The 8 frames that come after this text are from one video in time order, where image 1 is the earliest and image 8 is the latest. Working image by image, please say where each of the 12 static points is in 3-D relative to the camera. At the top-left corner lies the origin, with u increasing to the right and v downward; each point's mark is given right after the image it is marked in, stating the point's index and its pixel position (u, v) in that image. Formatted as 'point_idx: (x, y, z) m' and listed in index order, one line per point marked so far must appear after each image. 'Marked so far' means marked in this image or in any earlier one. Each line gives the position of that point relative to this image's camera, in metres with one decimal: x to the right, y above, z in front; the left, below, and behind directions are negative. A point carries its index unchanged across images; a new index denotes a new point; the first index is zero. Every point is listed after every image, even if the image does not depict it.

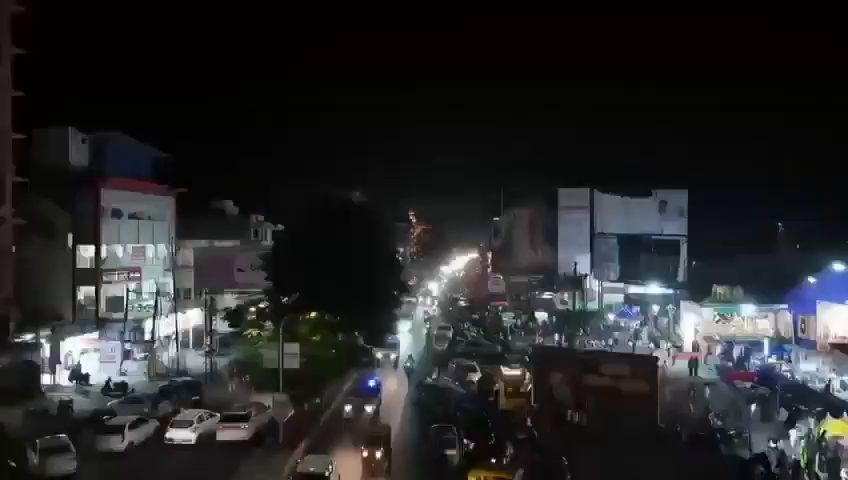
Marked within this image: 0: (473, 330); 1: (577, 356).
0: (+1.3, -2.4, +18.7) m
1: (+1.8, -1.4, +8.5) m
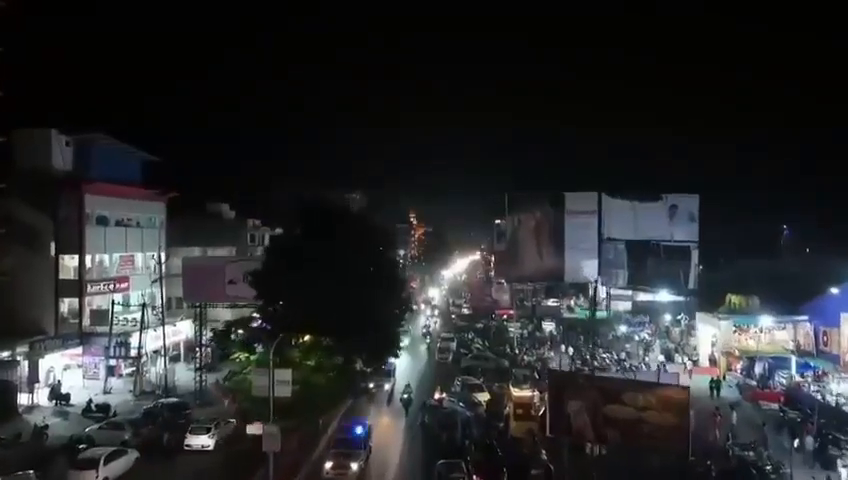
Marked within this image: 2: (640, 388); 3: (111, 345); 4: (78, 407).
0: (+1.3, -2.5, +17.9) m
1: (+1.9, -1.5, +7.7) m
2: (+2.2, -1.5, +7.4) m
3: (-5.2, -1.8, +12.0) m
4: (-5.4, -2.6, +11.3) m
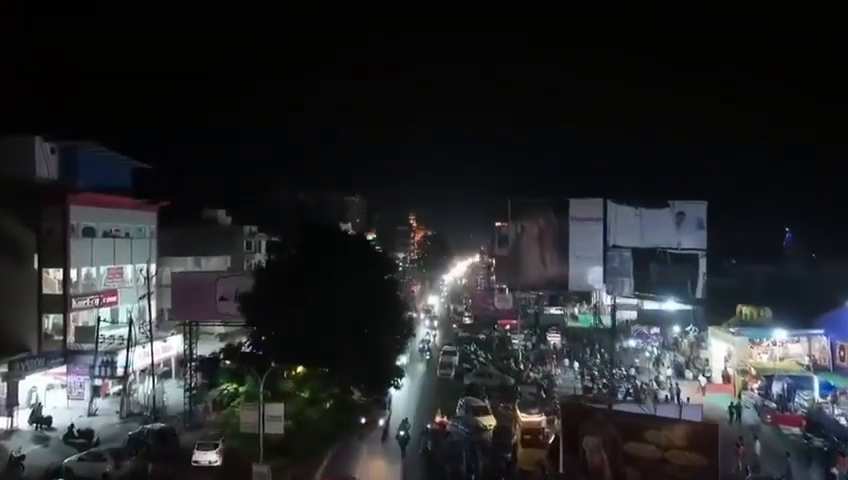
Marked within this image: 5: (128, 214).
0: (+1.4, -2.8, +17.3) m
1: (+1.9, -1.8, +7.1) m
2: (+2.3, -1.8, +6.8) m
3: (-5.2, -2.0, +11.4) m
4: (-5.4, -2.8, +10.7) m
5: (-5.8, +0.5, +14.0) m
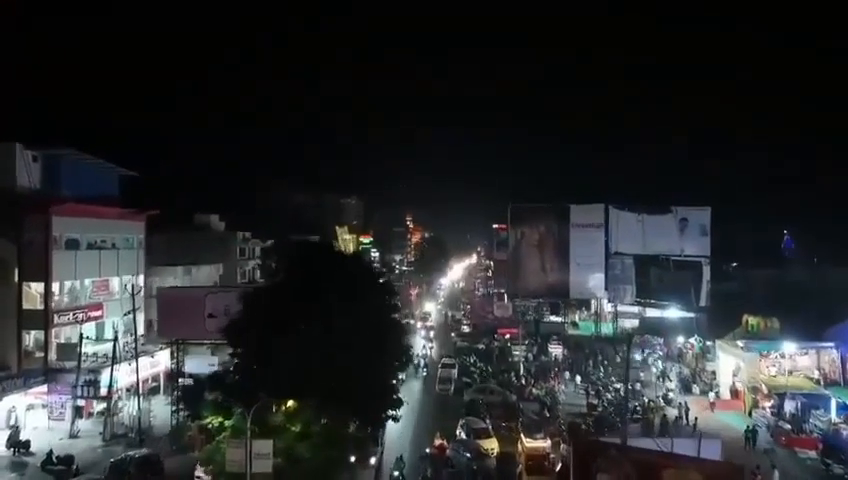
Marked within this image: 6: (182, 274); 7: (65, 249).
0: (+1.3, -3.0, +16.8) m
1: (+1.9, -2.0, +6.6) m
2: (+2.3, -2.0, +6.3) m
3: (-5.2, -2.2, +10.9) m
4: (-5.4, -3.0, +10.1) m
5: (-5.8, +0.3, +13.5) m
6: (-5.6, -0.8, +16.7) m
7: (-6.0, -0.2, +12.0) m
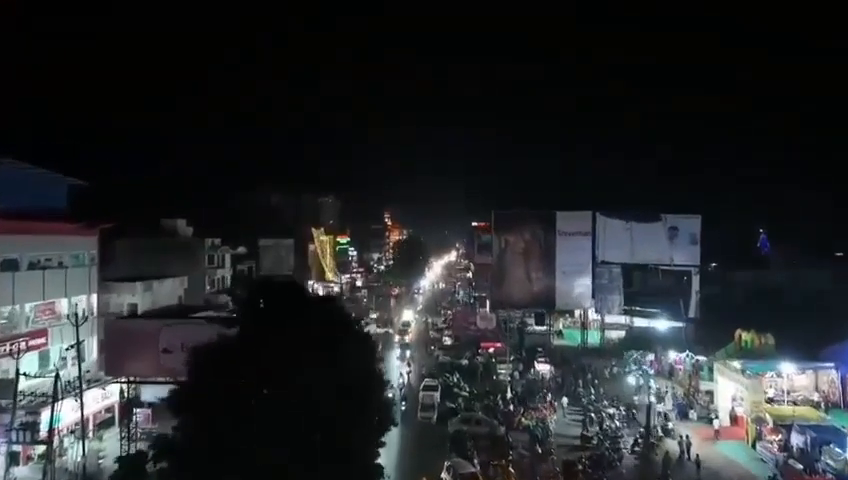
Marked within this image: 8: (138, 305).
0: (+0.9, -3.3, +15.8) m
1: (+1.8, -2.3, +5.6) m
2: (+2.2, -2.3, +5.3) m
3: (-5.5, -2.5, +9.6) m
4: (-5.6, -3.4, +8.9) m
5: (-6.2, 0.0, +12.2) m
6: (-6.1, -1.1, +15.5) m
7: (-6.3, -0.5, +10.7) m
8: (-6.1, -1.4, +15.4) m
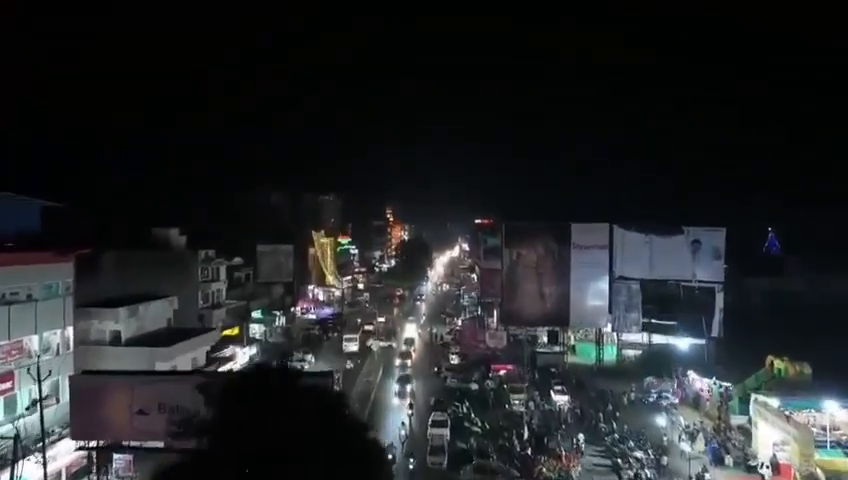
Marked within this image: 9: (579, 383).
0: (+1.0, -3.7, +14.5) m
1: (+1.9, -2.9, +4.3) m
2: (+2.3, -2.9, +4.0) m
3: (-5.3, -3.0, +8.4) m
4: (-5.5, -3.9, +7.6) m
5: (-6.0, -0.5, +11.0) m
6: (-5.9, -1.5, +14.2) m
7: (-6.1, -0.9, +9.4) m
8: (-5.9, -1.8, +14.1) m
9: (+4.1, -3.8, +19.0) m
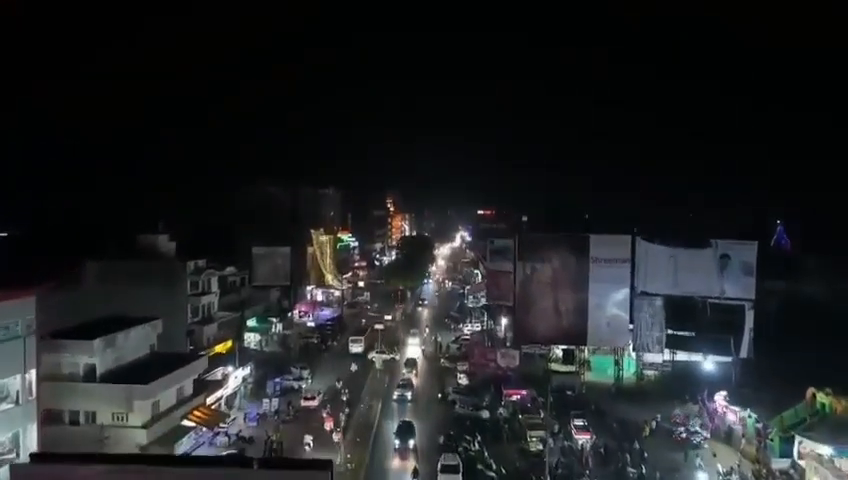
0: (+1.2, -4.2, +13.1) m
1: (+2.1, -3.5, +2.9) m
2: (+2.5, -3.6, +2.6) m
3: (-5.1, -3.5, +6.9) m
4: (-5.3, -4.4, +6.2) m
5: (-5.8, -0.9, +9.5) m
6: (-5.7, -1.9, +12.8) m
7: (-5.9, -1.4, +8.0) m
8: (-5.8, -2.2, +12.6) m
9: (+4.2, -4.1, +17.5) m
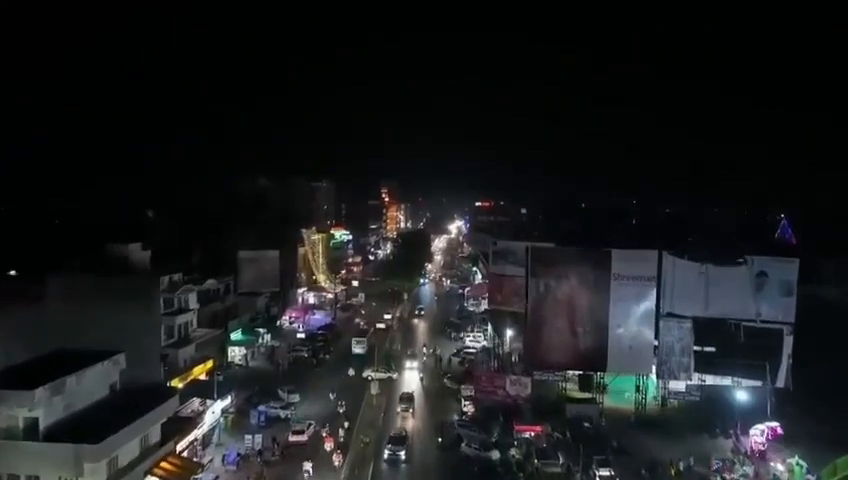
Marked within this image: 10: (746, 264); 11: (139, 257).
0: (+1.3, -4.6, +11.2) m
1: (+2.3, -4.2, +1.0) m
2: (+2.6, -4.2, +0.7) m
3: (-5.0, -4.0, +5.0) m
4: (-5.2, -4.9, +4.2) m
5: (-5.7, -1.4, +7.4) m
6: (-5.6, -2.3, +10.7) m
7: (-5.8, -2.0, +5.9) m
8: (-5.7, -2.6, +10.6) m
9: (+4.3, -4.5, +15.6) m
10: (+7.4, -0.6, +16.5) m
11: (-7.2, -0.6, +18.2) m
